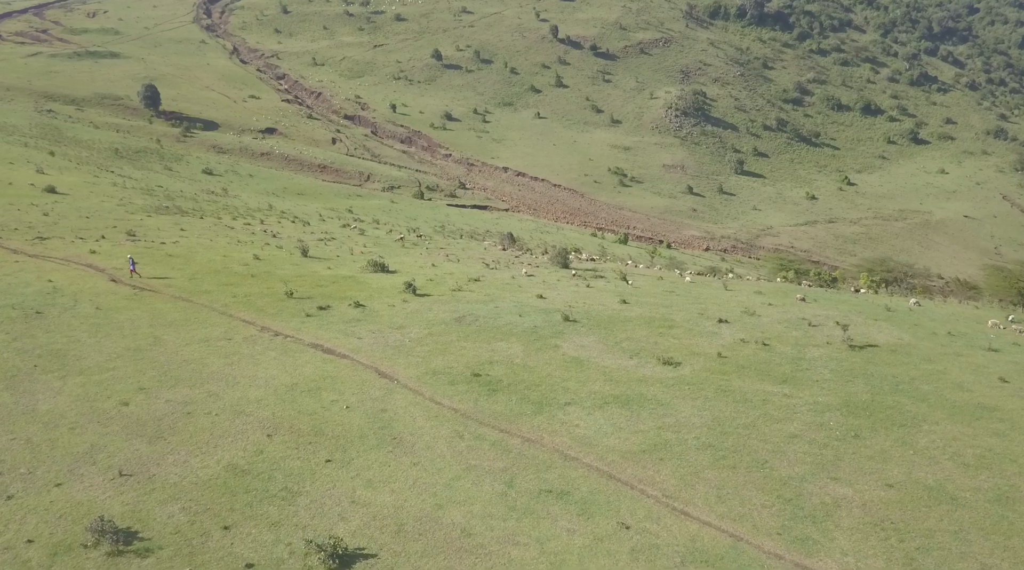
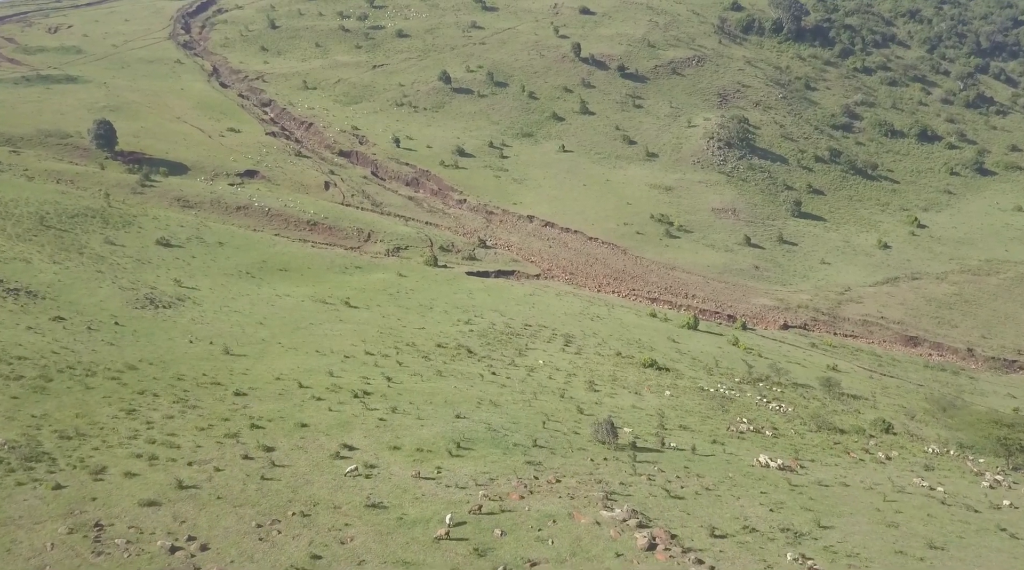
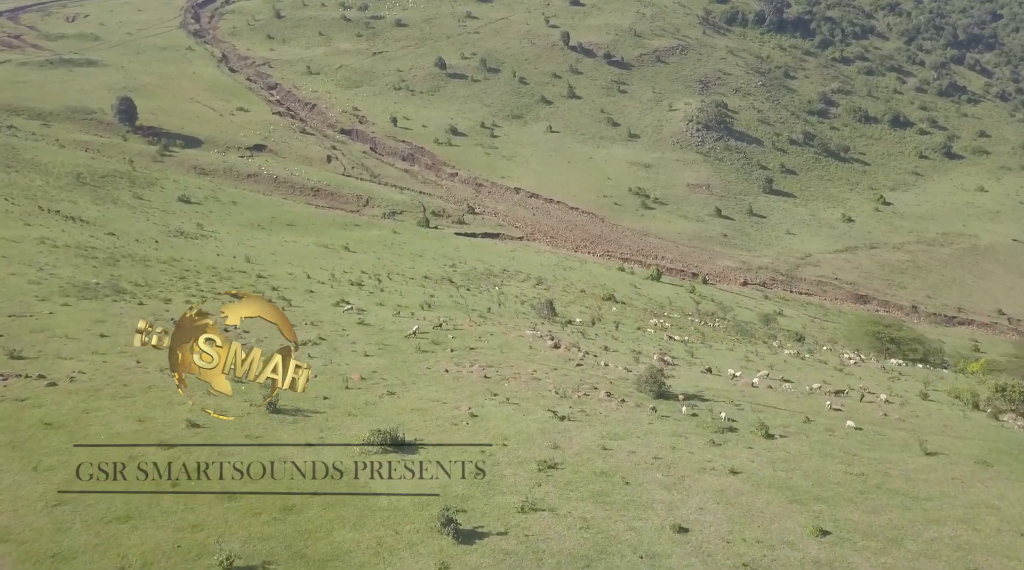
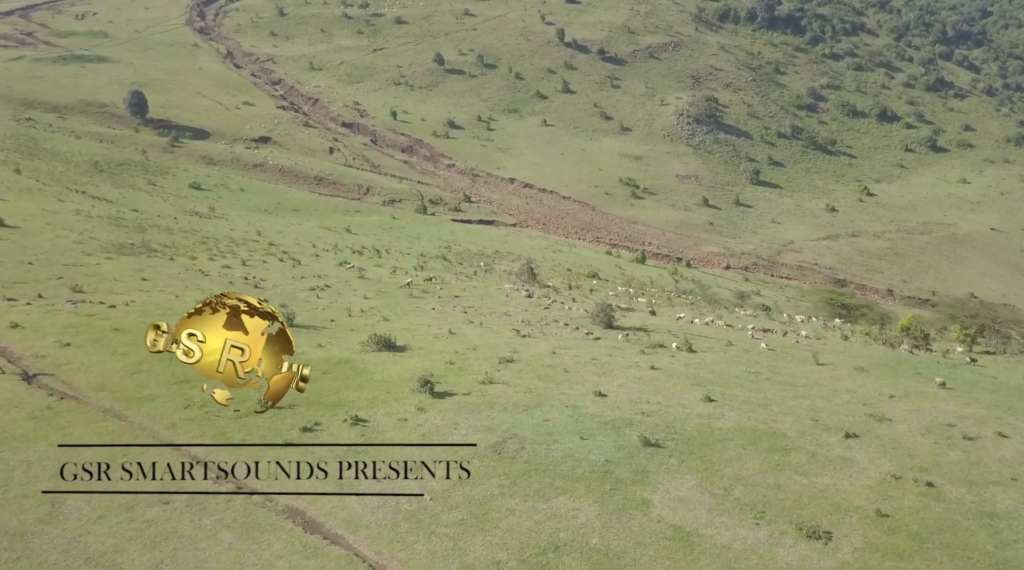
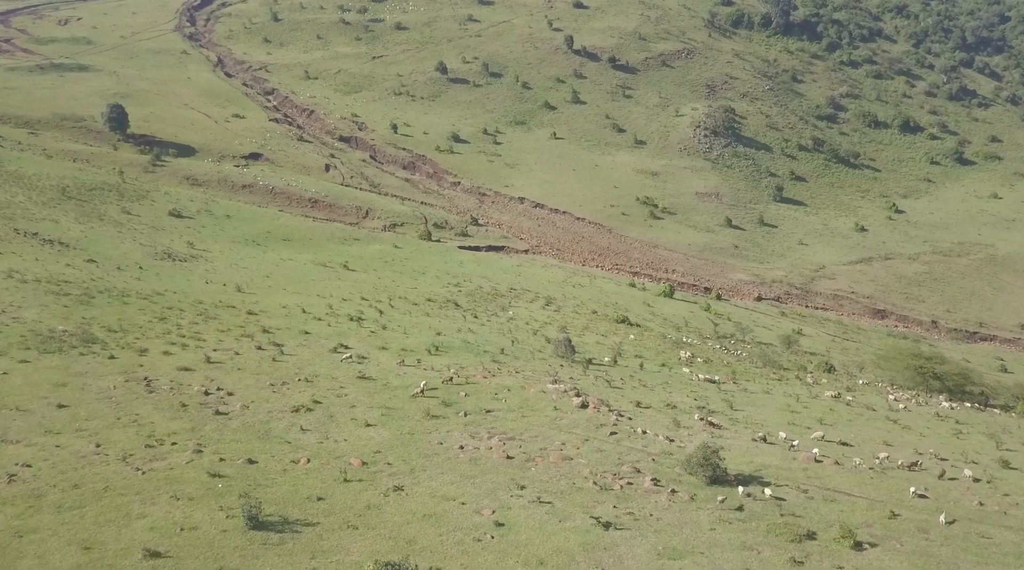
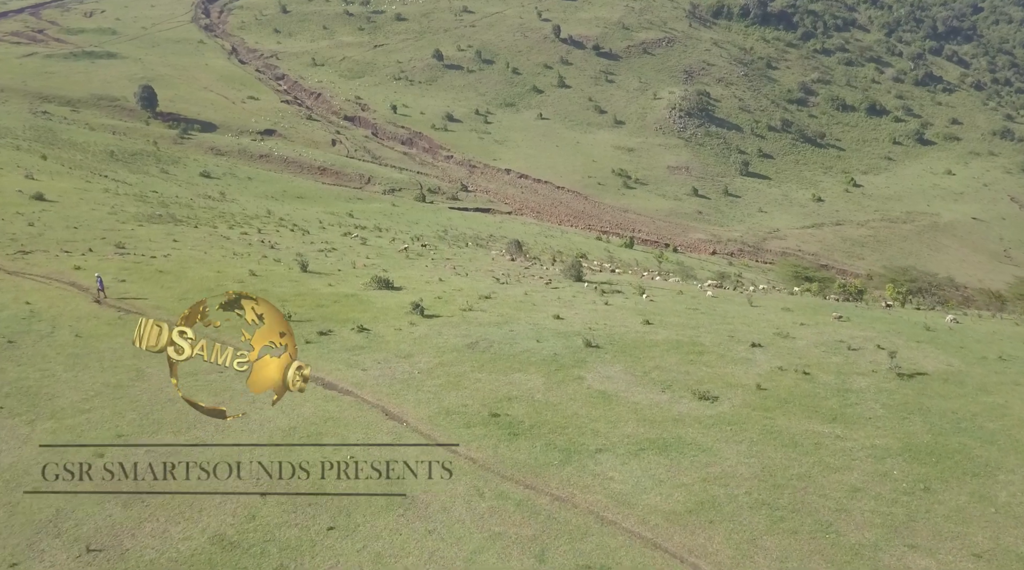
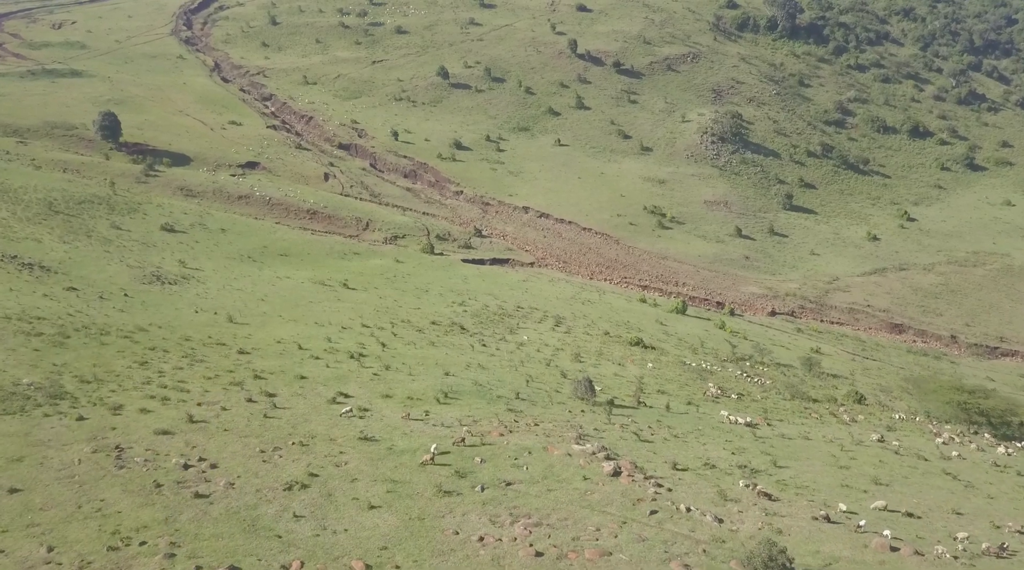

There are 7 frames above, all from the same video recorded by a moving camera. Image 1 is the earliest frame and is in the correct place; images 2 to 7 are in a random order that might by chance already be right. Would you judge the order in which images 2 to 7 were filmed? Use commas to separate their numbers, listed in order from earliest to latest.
6, 4, 3, 5, 7, 2
